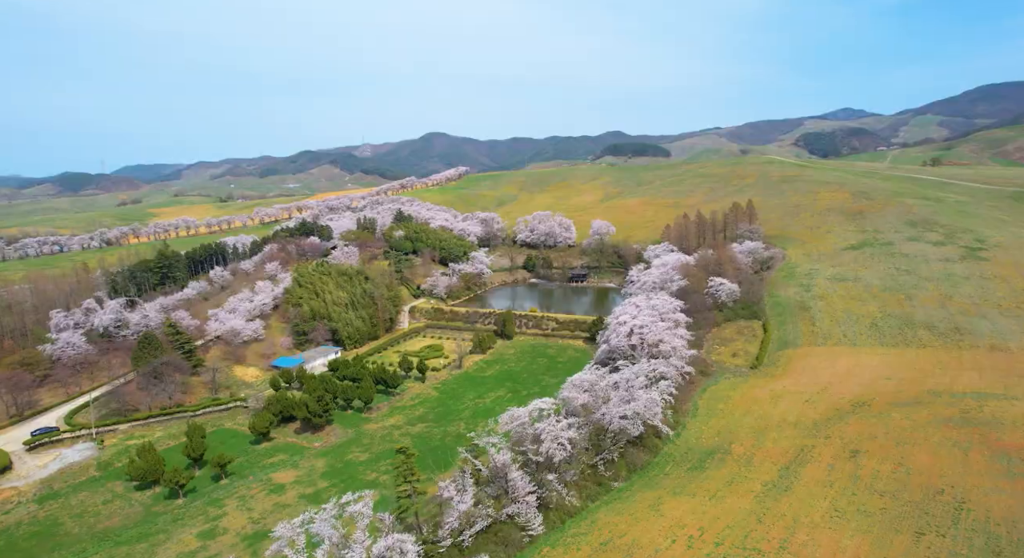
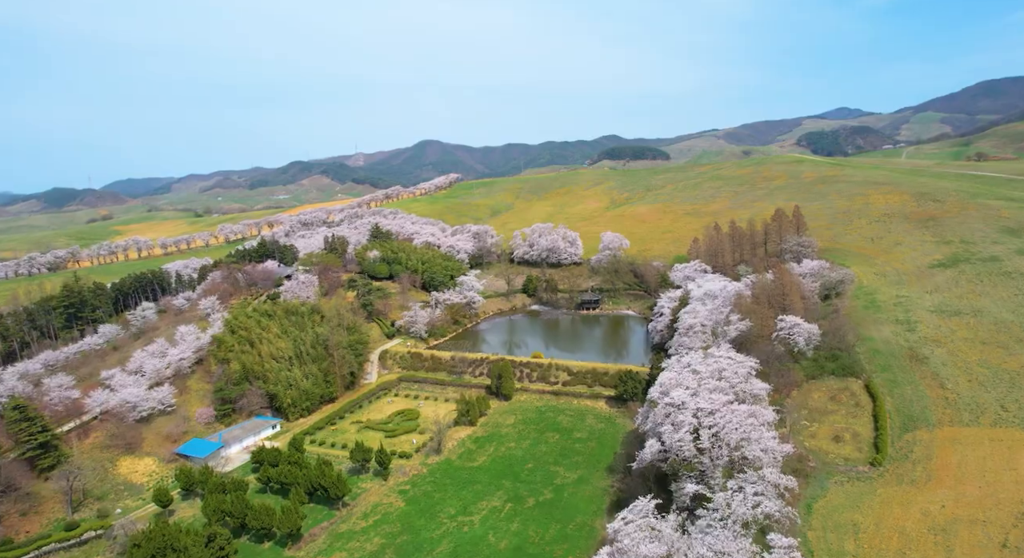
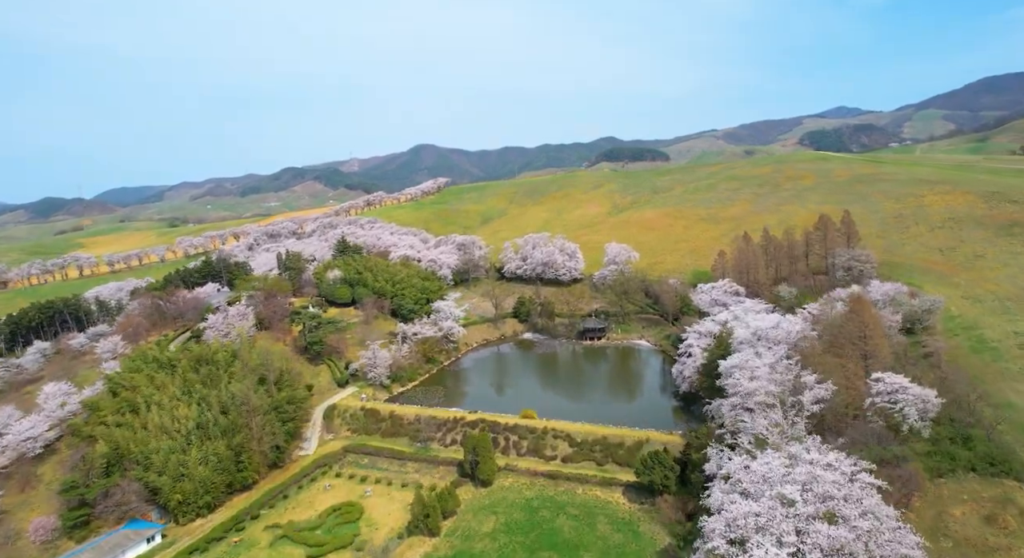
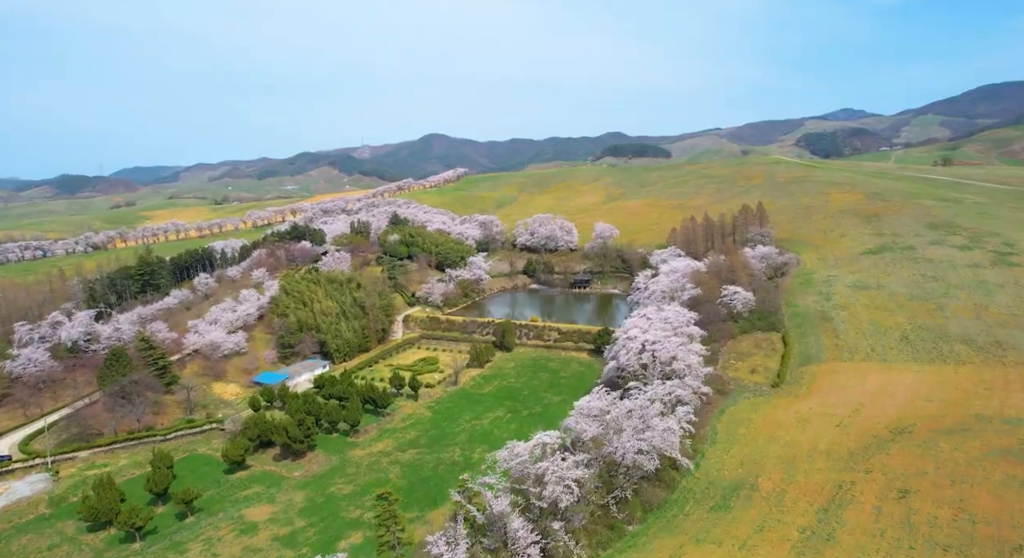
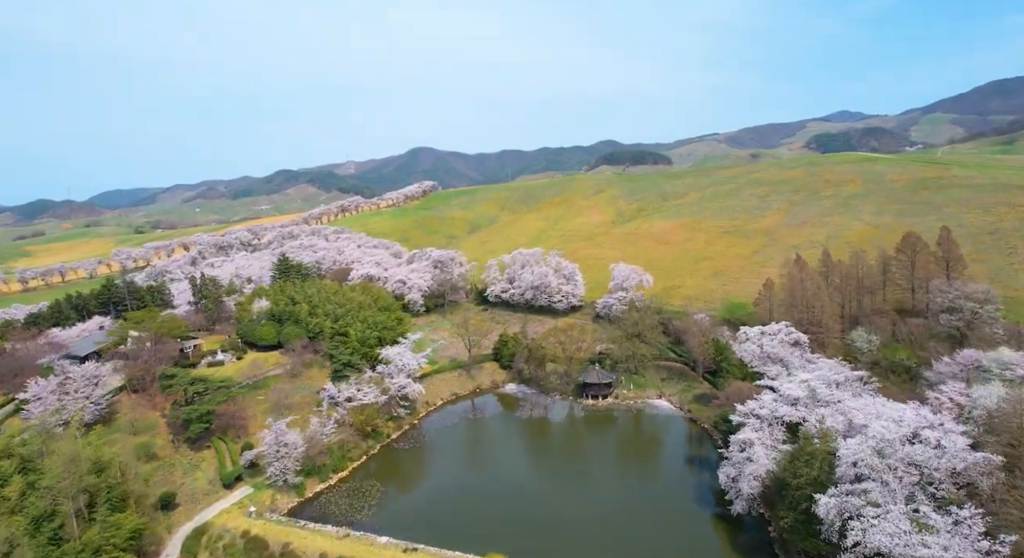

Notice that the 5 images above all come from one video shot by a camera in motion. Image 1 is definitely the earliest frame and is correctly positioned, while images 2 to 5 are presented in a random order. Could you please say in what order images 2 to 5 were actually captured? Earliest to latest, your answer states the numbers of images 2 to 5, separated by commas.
4, 2, 3, 5
